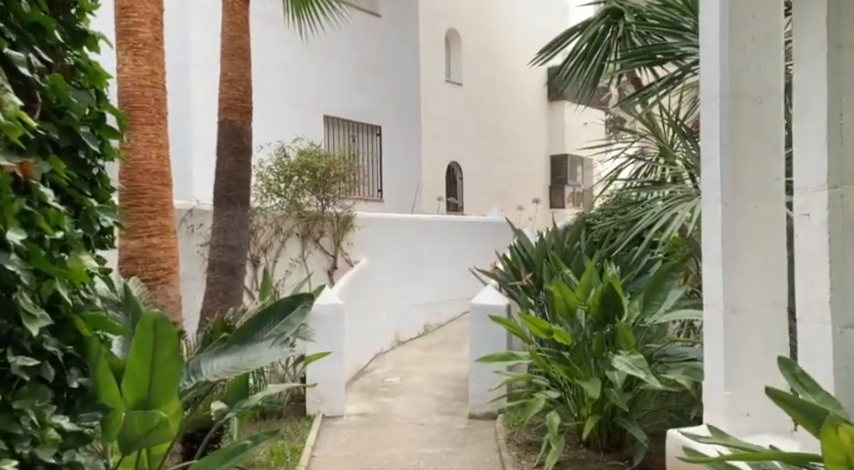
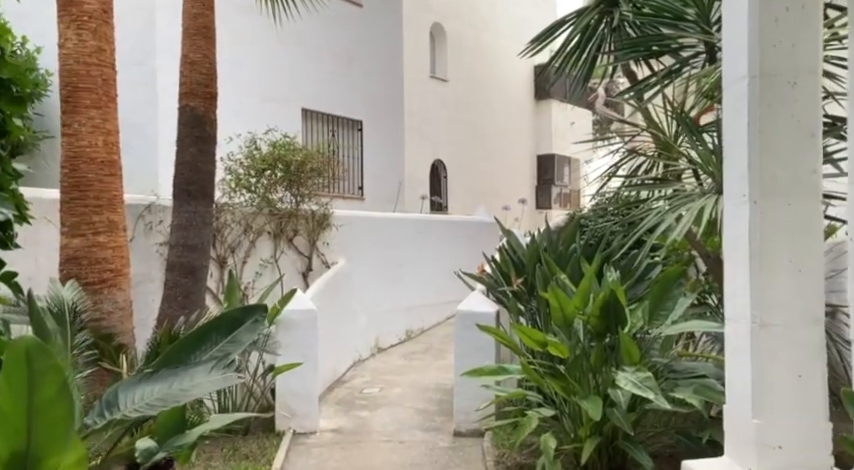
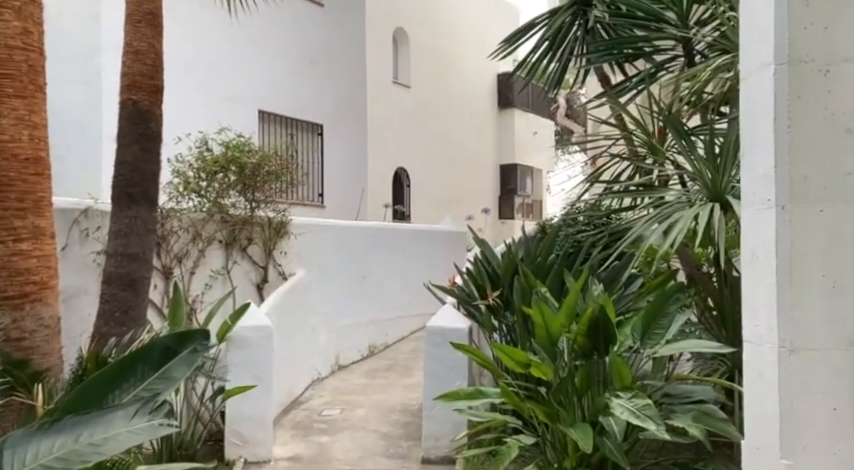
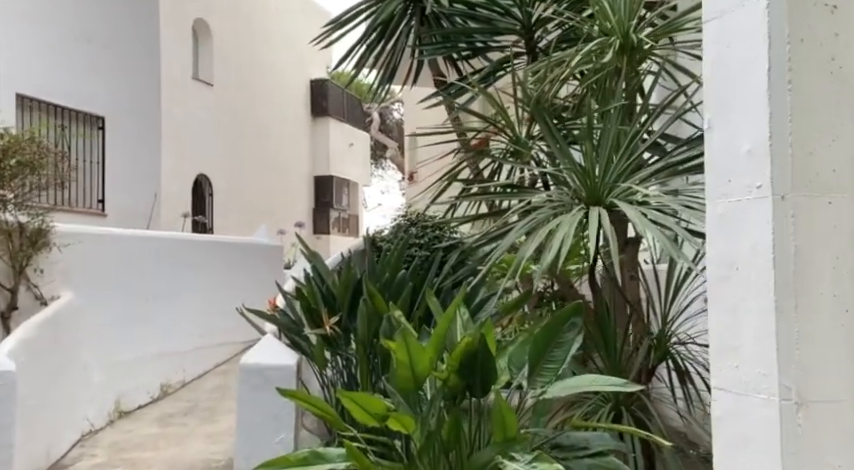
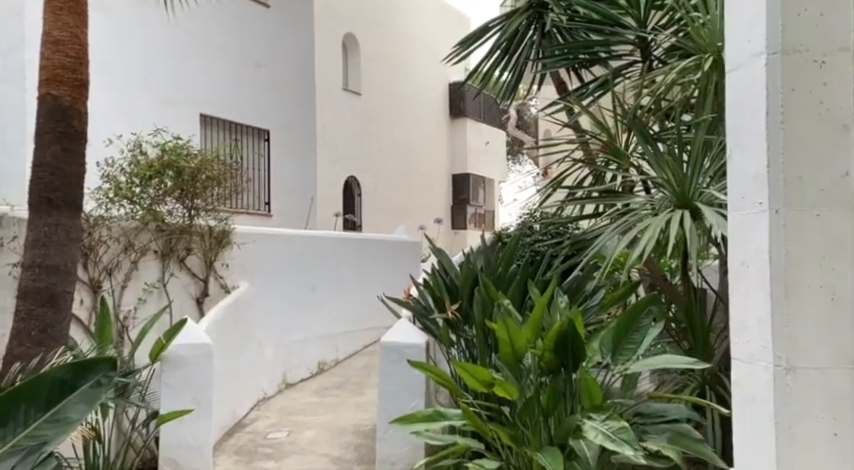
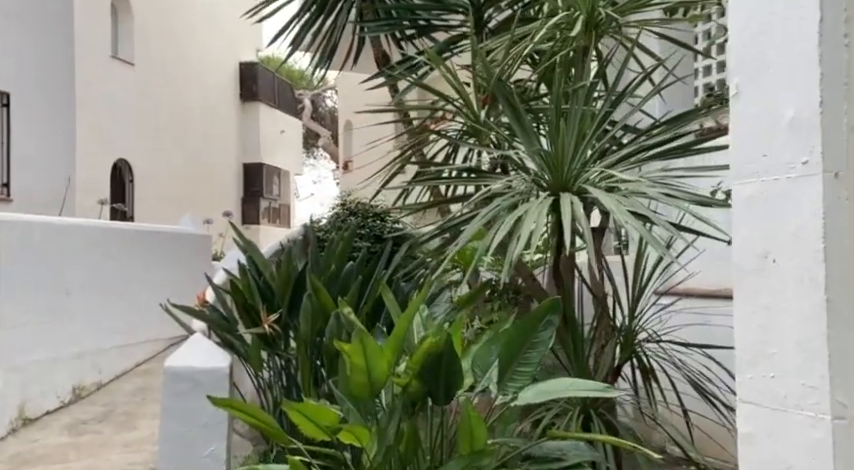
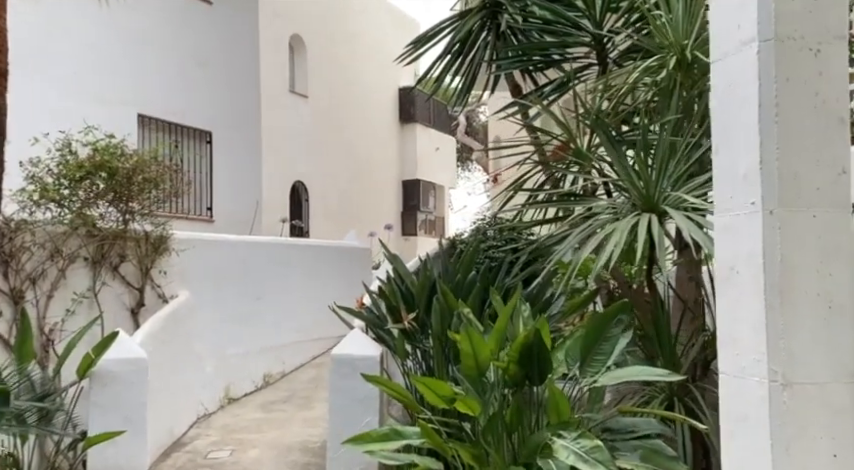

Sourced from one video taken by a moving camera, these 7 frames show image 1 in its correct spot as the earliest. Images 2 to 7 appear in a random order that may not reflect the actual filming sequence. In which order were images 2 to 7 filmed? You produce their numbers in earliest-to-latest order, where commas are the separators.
2, 3, 5, 7, 4, 6
